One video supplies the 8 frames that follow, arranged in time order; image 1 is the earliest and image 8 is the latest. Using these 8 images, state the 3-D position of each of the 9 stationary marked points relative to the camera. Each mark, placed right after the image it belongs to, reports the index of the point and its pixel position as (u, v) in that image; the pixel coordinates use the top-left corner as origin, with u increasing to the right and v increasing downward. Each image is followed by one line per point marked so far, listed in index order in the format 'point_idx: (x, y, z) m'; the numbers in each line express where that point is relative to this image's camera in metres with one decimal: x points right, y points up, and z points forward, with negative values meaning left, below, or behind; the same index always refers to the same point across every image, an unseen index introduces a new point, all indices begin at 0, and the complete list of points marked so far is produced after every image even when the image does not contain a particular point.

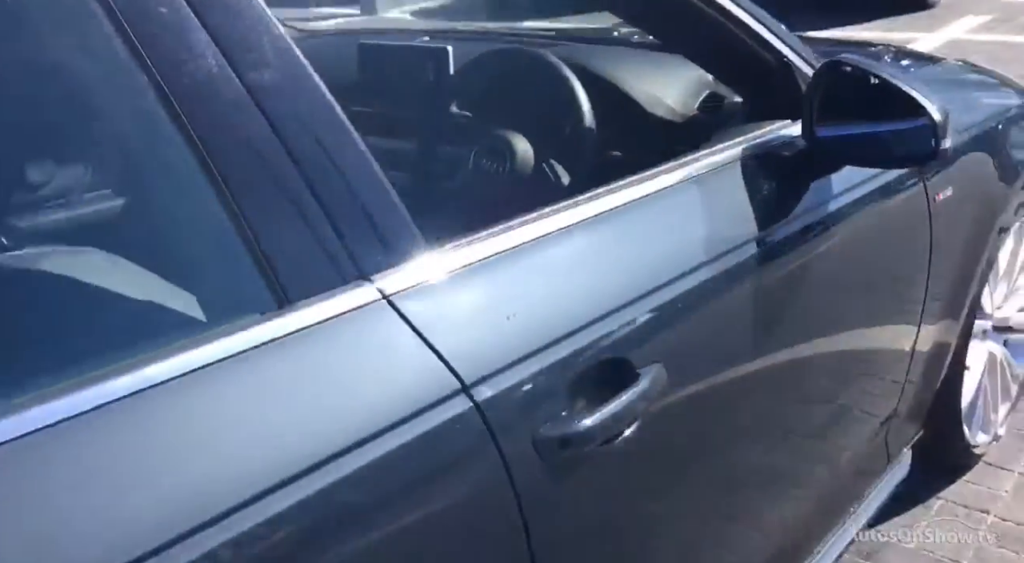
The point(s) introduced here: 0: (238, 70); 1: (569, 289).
0: (-0.3, +0.2, +1.0) m
1: (+0.1, 0.0, +1.3) m
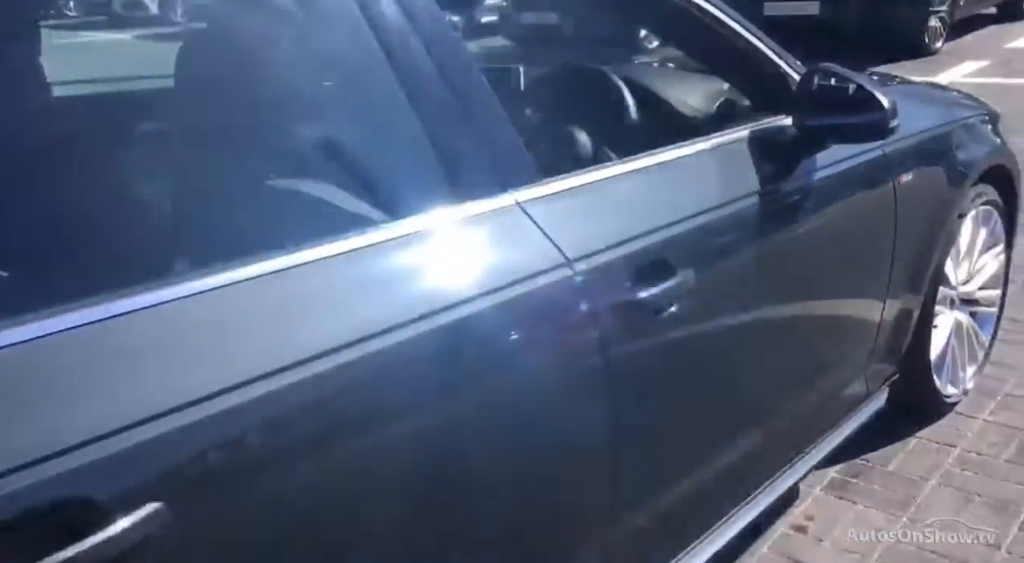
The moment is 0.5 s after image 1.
0: (-0.1, +0.4, +1.7) m
1: (+0.2, +0.1, +1.9) m
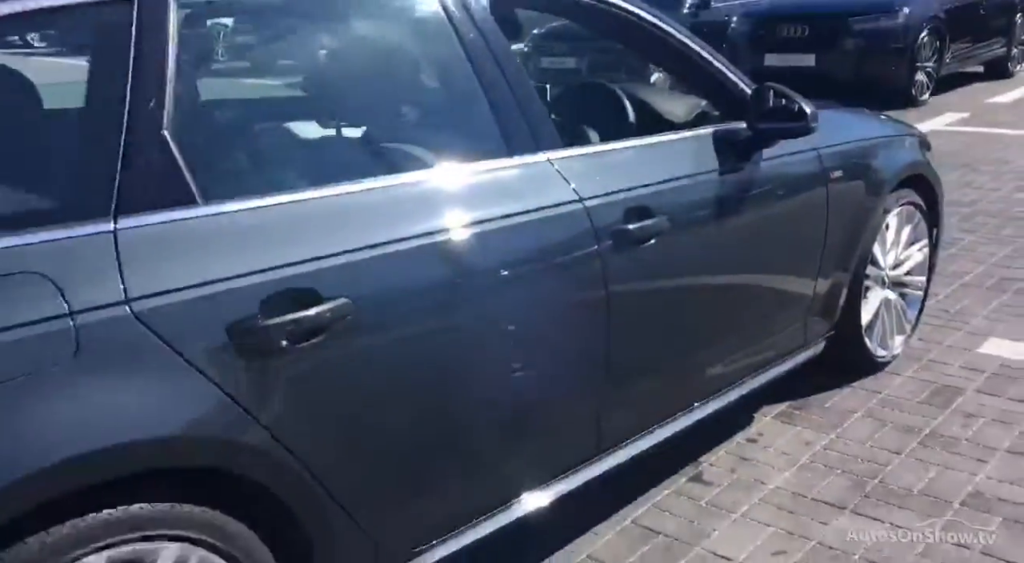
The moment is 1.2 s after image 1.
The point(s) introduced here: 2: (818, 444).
0: (0.0, +0.6, +2.6) m
1: (+0.3, +0.3, +2.8) m
2: (+1.0, -0.5, +3.5) m
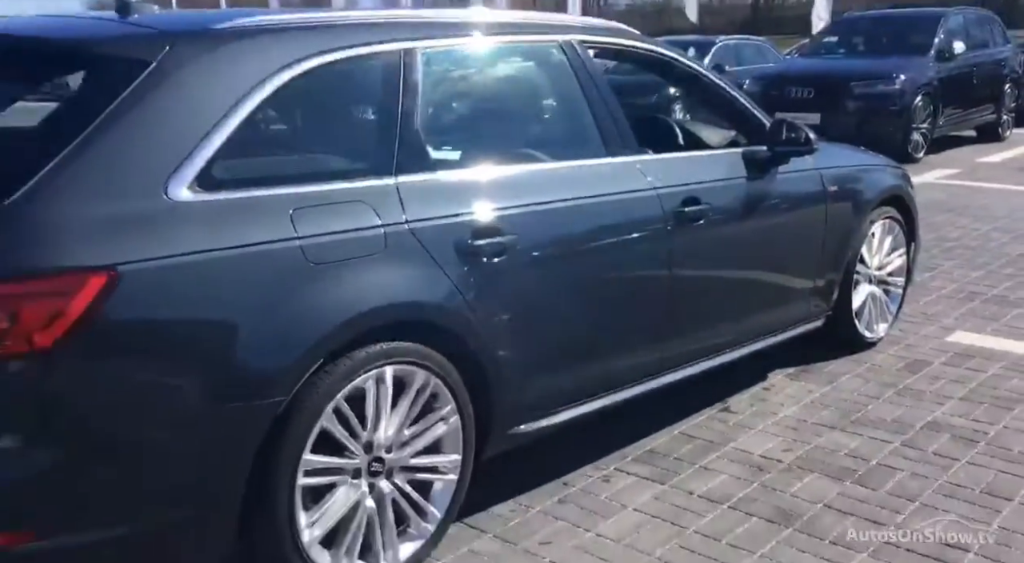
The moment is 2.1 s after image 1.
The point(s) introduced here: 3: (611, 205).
0: (+0.3, +0.7, +3.9) m
1: (+0.7, +0.4, +4.1) m
2: (+1.4, -0.5, +4.6) m
3: (+0.4, +0.3, +3.7) m
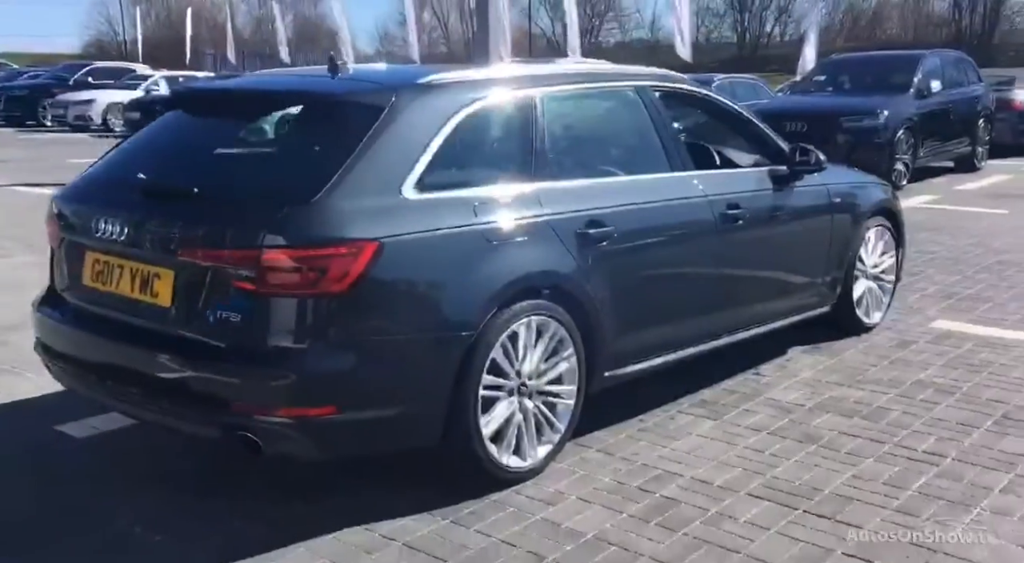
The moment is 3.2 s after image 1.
0: (+0.7, +0.8, +5.1) m
1: (+1.1, +0.5, +5.3) m
2: (+1.8, -0.4, +5.9) m
3: (+0.8, +0.3, +4.9) m
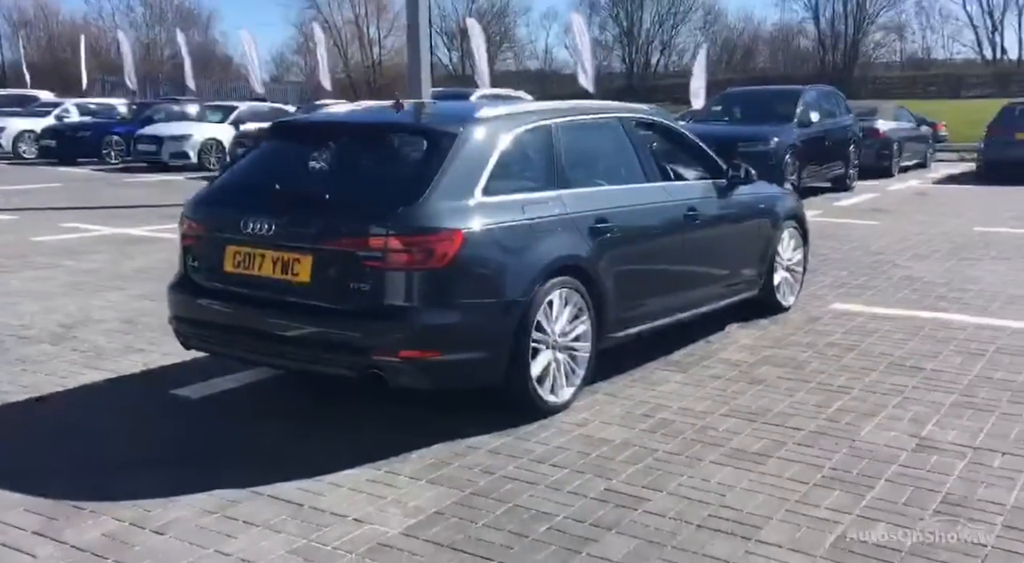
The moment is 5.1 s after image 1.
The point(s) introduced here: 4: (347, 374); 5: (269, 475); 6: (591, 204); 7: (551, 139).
0: (+0.8, +0.9, +6.7) m
1: (+1.1, +0.6, +6.9) m
2: (+1.7, -0.4, +7.5) m
3: (+0.8, +0.4, +6.4) m
4: (-0.8, -0.4, +5.1) m
5: (-1.1, -0.9, +4.8) m
6: (+0.5, +0.4, +5.9) m
7: (+0.2, +0.8, +5.9) m
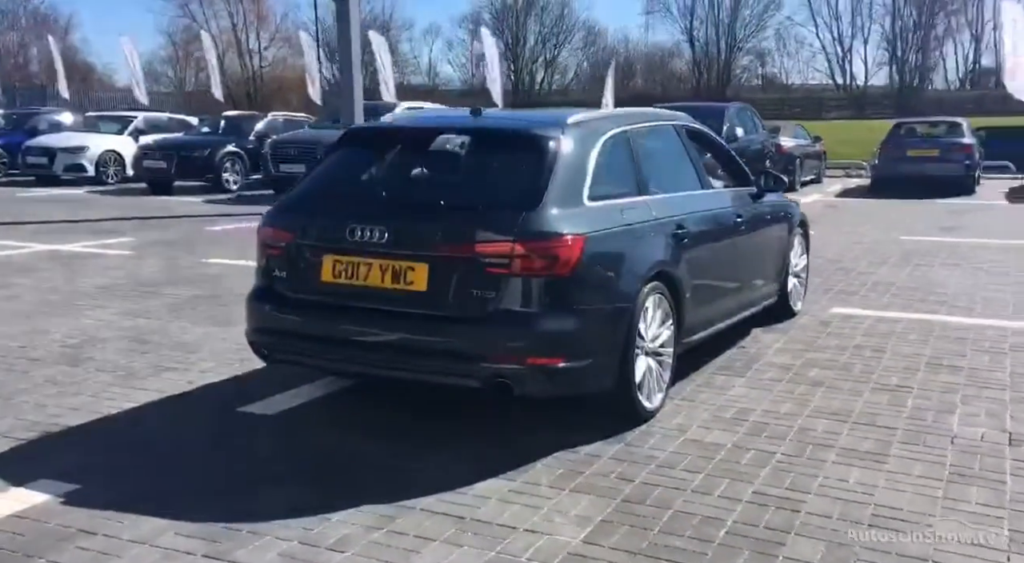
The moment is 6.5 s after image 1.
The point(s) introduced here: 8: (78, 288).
0: (+1.1, +0.8, +6.7) m
1: (+1.4, +0.5, +7.0) m
2: (+2.0, -0.4, +7.7) m
3: (+1.2, +0.4, +6.5) m
4: (-0.2, -0.5, +5.0) m
5: (-0.5, -0.9, +4.6) m
6: (+0.9, +0.4, +6.0) m
7: (+0.6, +0.8, +5.9) m
8: (-4.0, -0.1, +9.7) m
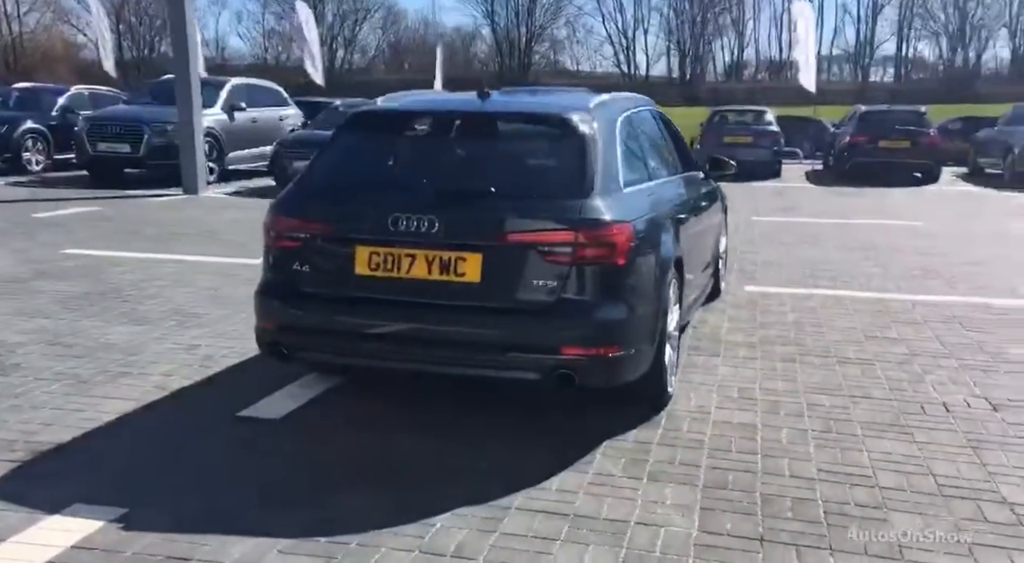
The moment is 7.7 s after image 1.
0: (+0.9, +0.9, +6.8) m
1: (+1.1, +0.6, +7.1) m
2: (+1.6, -0.3, +7.9) m
3: (+1.1, +0.5, +6.6) m
4: (0.0, -0.4, +4.8) m
5: (-0.1, -0.9, +4.4) m
6: (+0.9, +0.5, +6.0) m
7: (+0.6, +0.8, +5.9) m
8: (-4.7, 0.0, +8.6) m
